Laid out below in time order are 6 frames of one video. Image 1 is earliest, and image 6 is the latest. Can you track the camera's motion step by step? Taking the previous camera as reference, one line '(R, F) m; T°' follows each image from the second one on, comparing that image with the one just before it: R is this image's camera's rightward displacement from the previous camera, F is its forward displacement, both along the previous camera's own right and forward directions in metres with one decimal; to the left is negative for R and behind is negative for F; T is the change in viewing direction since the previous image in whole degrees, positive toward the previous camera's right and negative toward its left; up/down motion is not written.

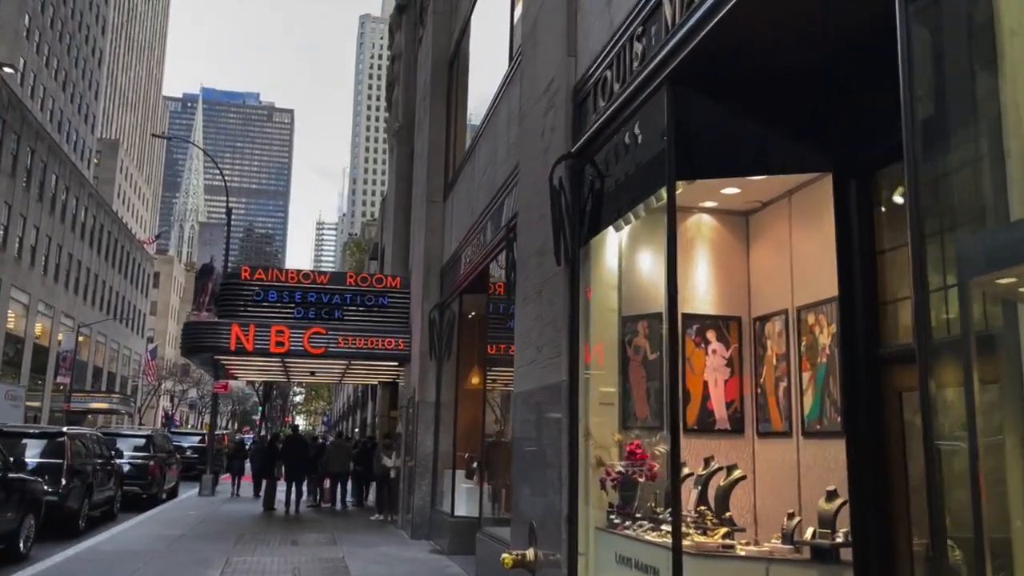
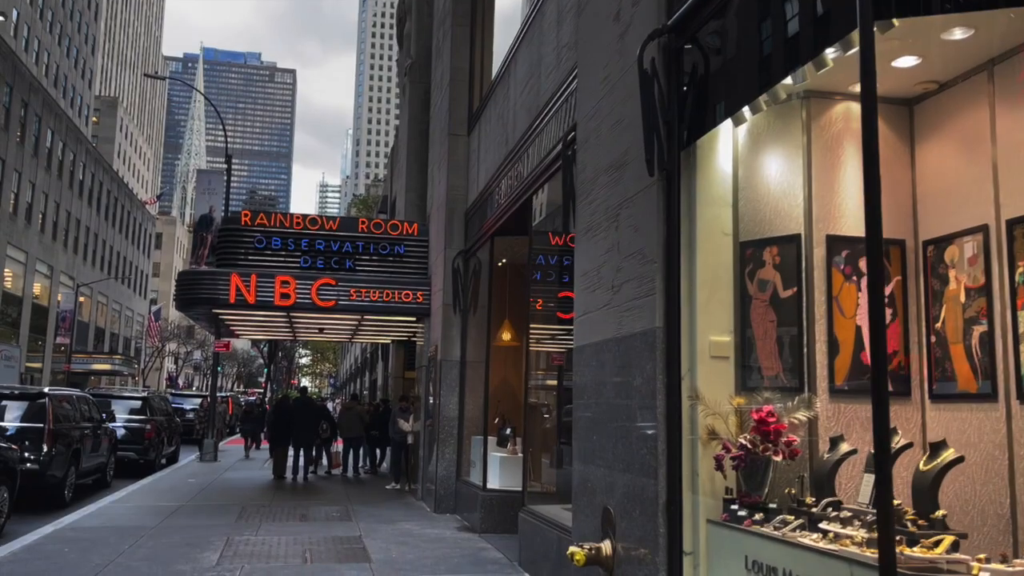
(-0.5, +1.7) m; 0°
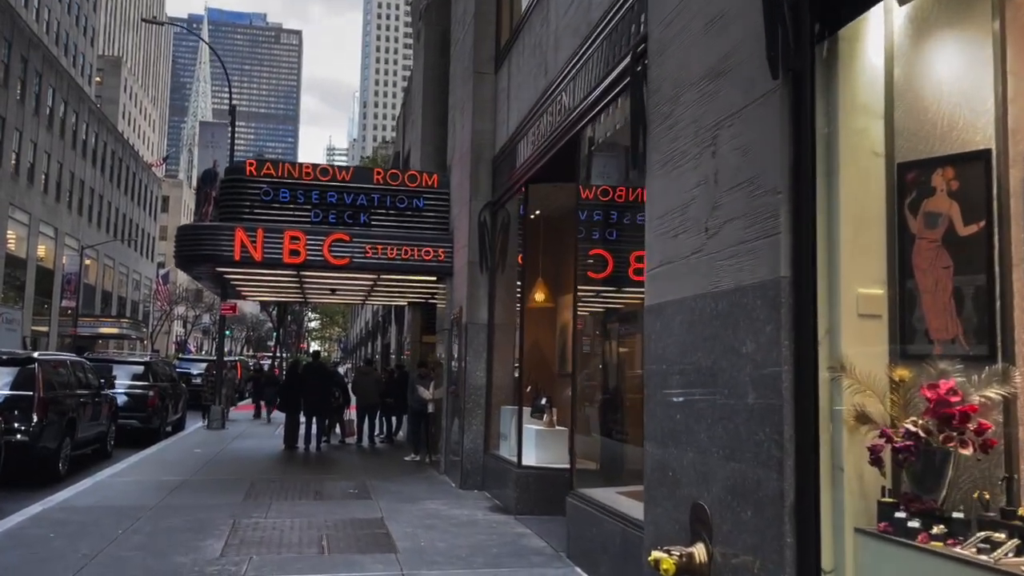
(-0.4, +1.2) m; -1°
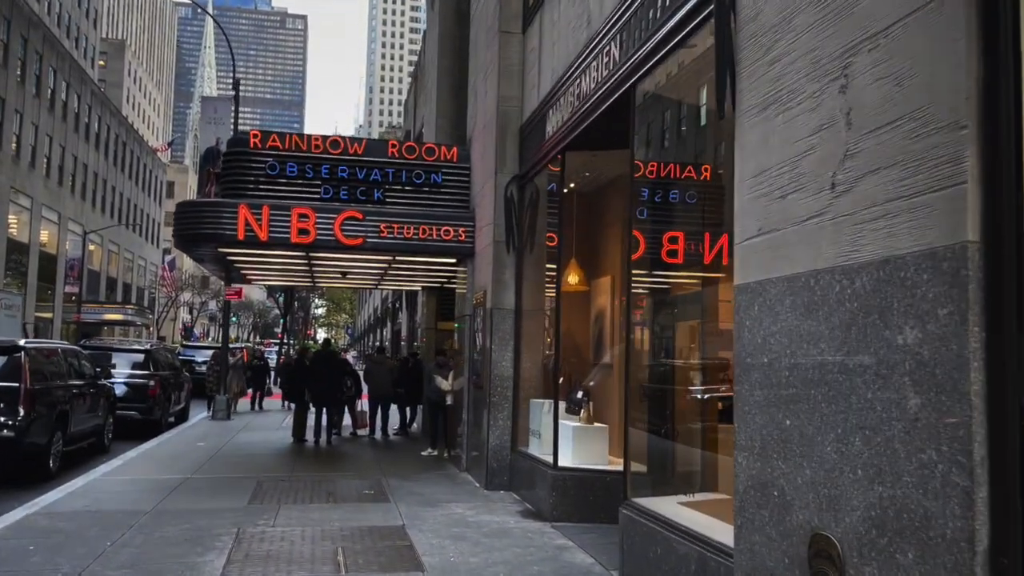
(-0.3, +1.0) m; 0°
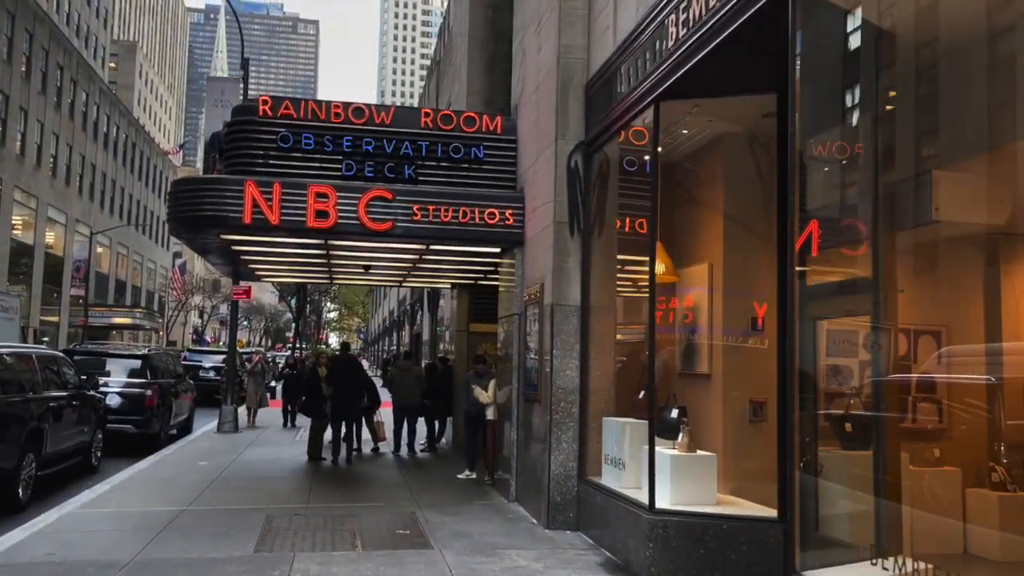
(-0.6, +2.0) m; -1°
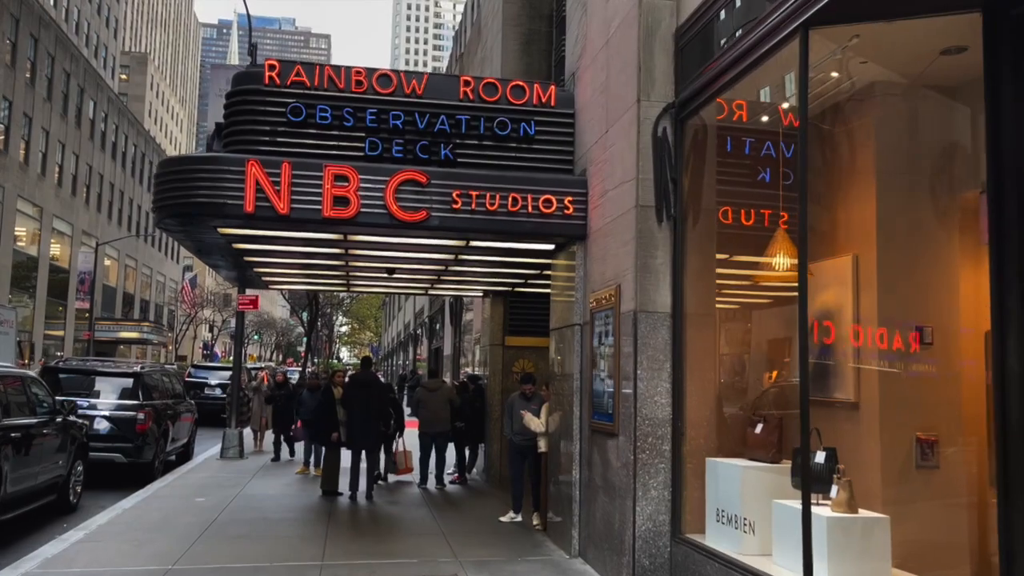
(-0.5, +1.9) m; -1°
